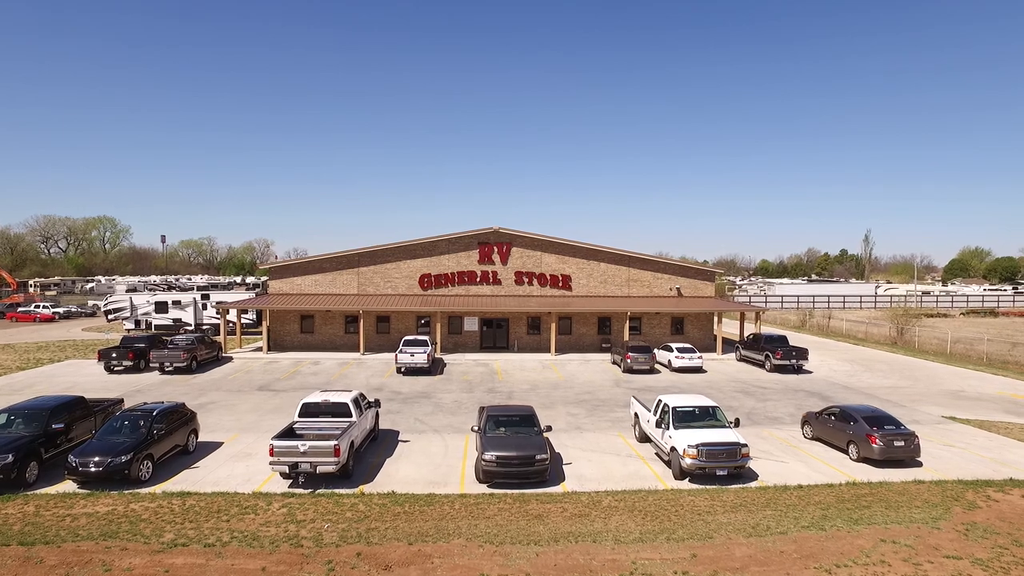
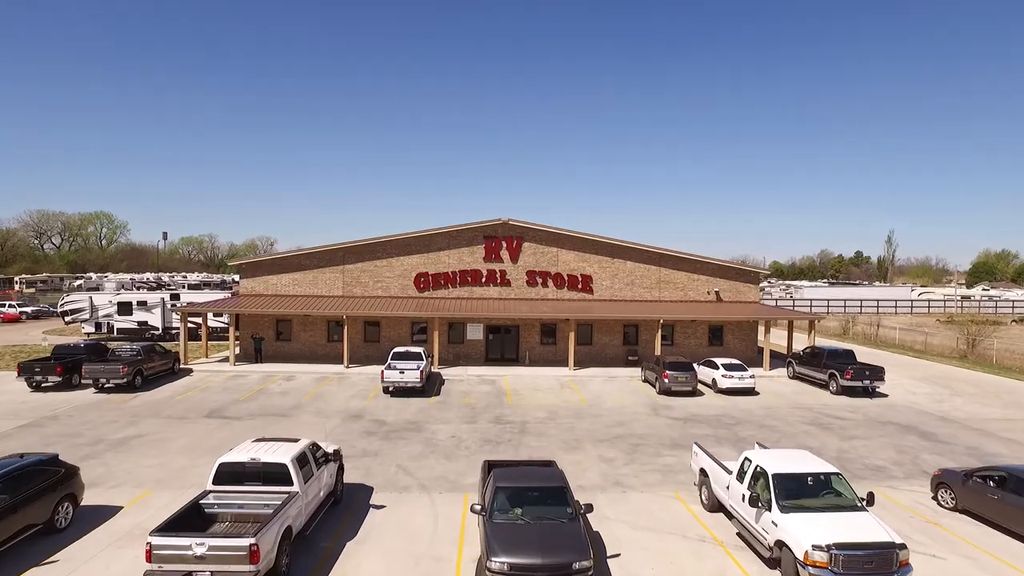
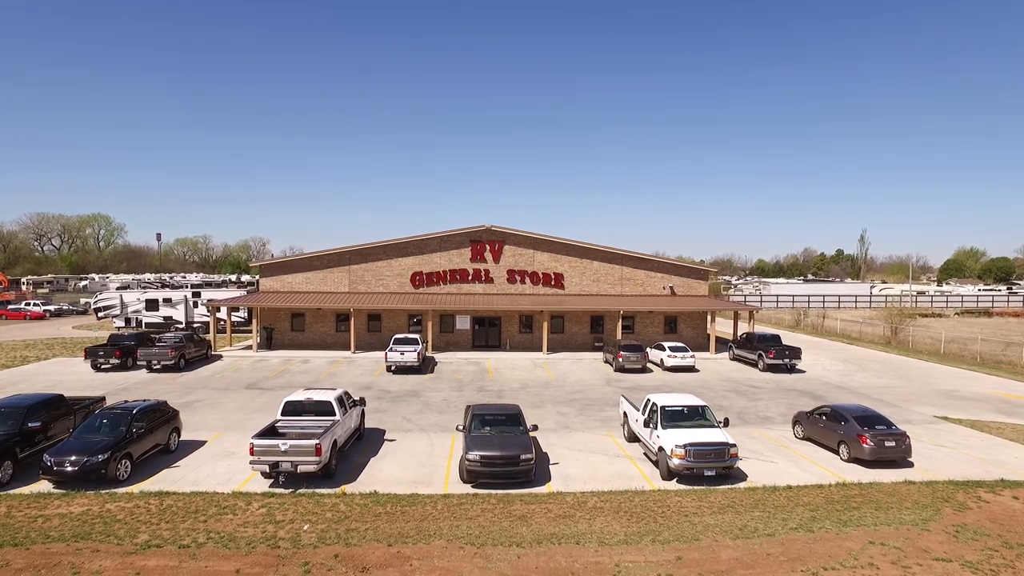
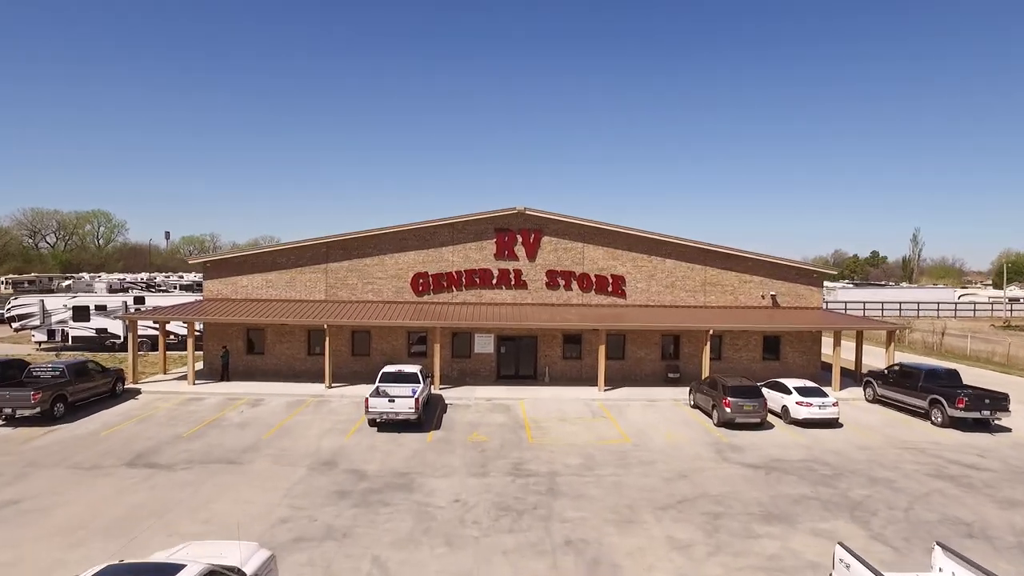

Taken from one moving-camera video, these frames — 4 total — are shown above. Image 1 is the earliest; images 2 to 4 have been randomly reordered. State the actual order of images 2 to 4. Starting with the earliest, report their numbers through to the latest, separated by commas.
3, 2, 4
